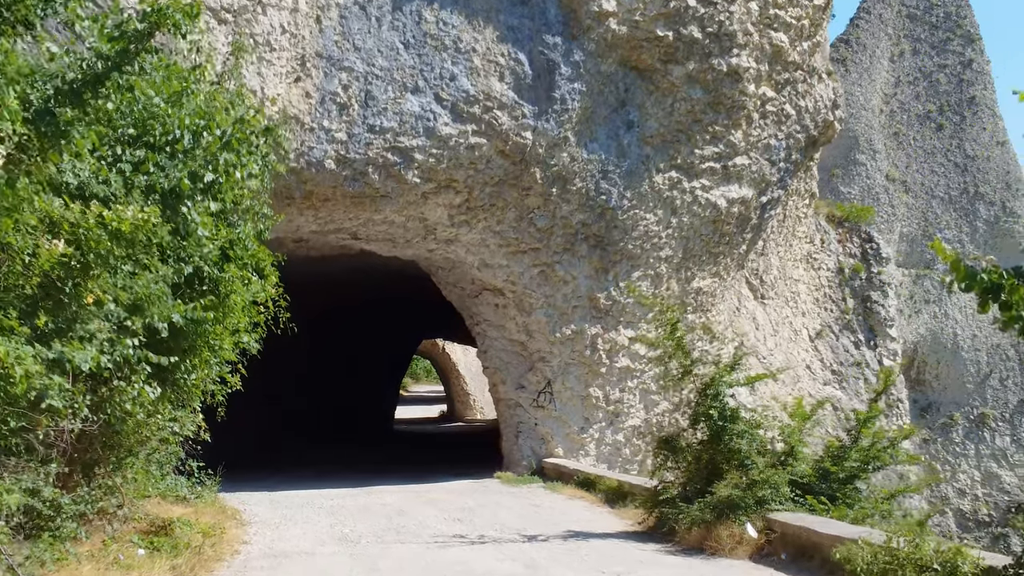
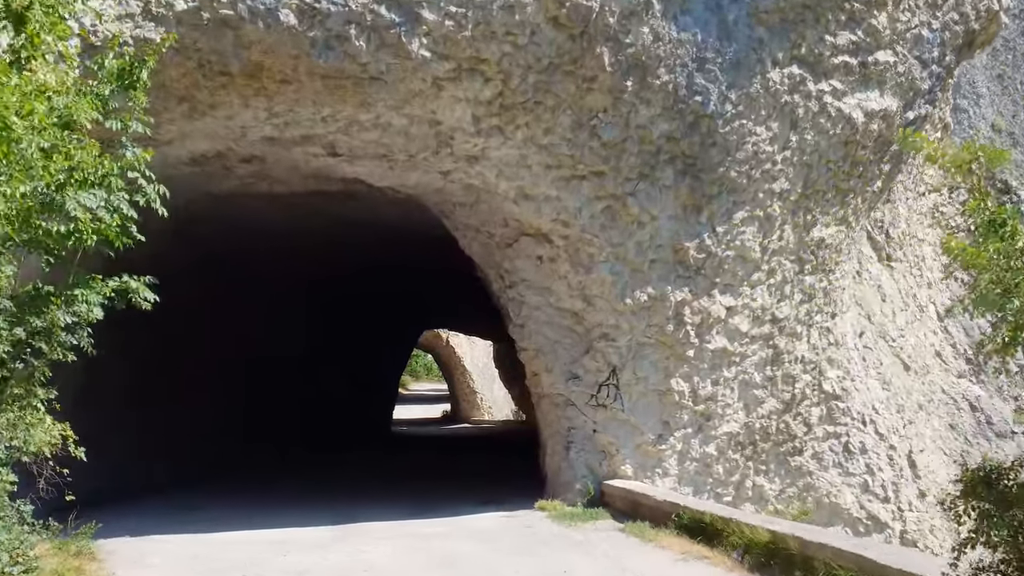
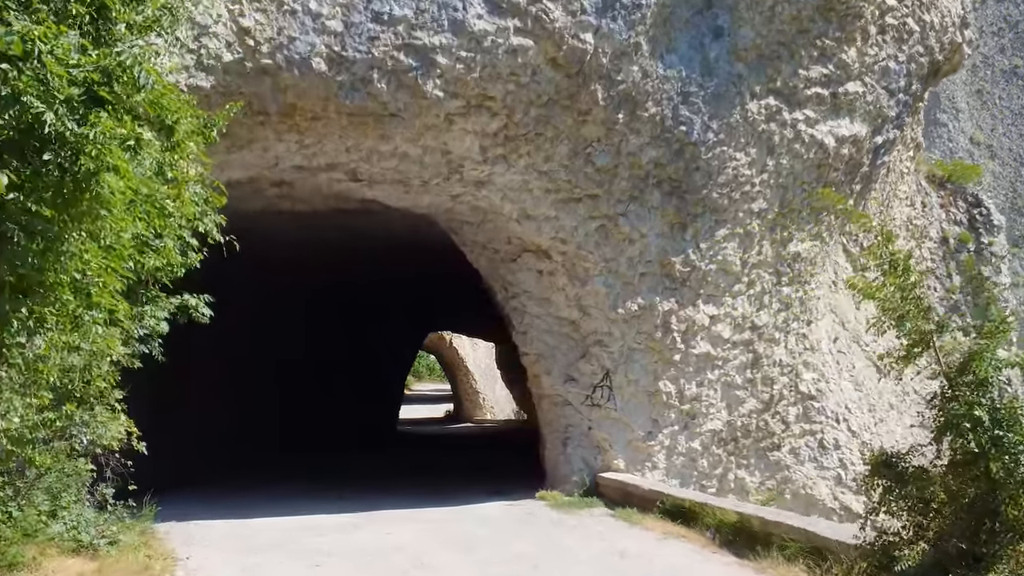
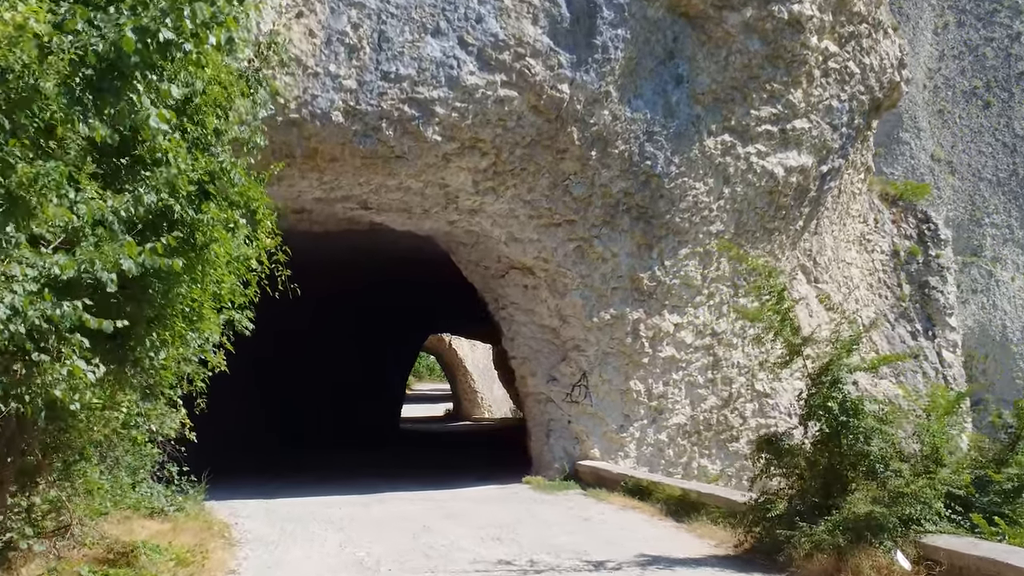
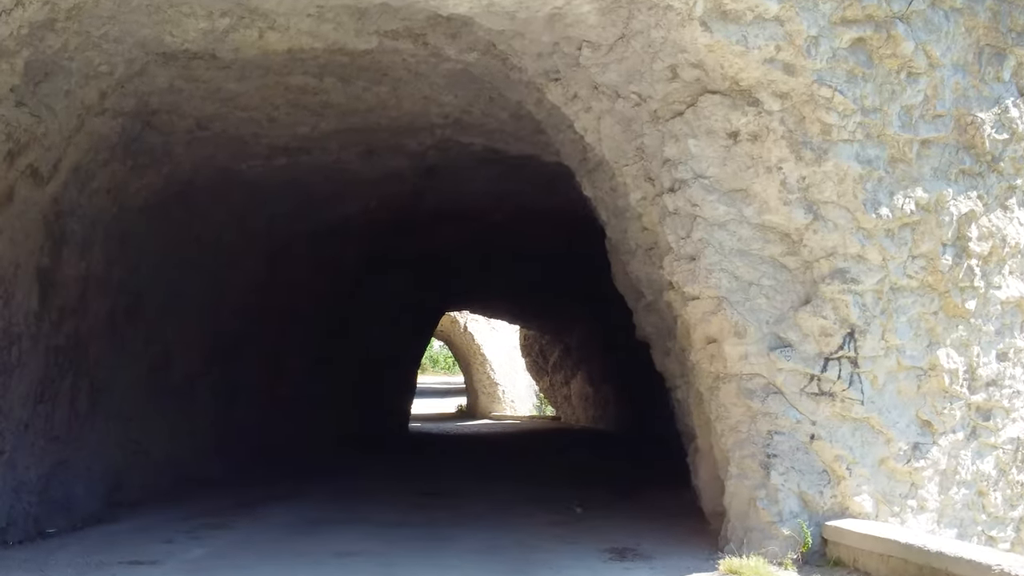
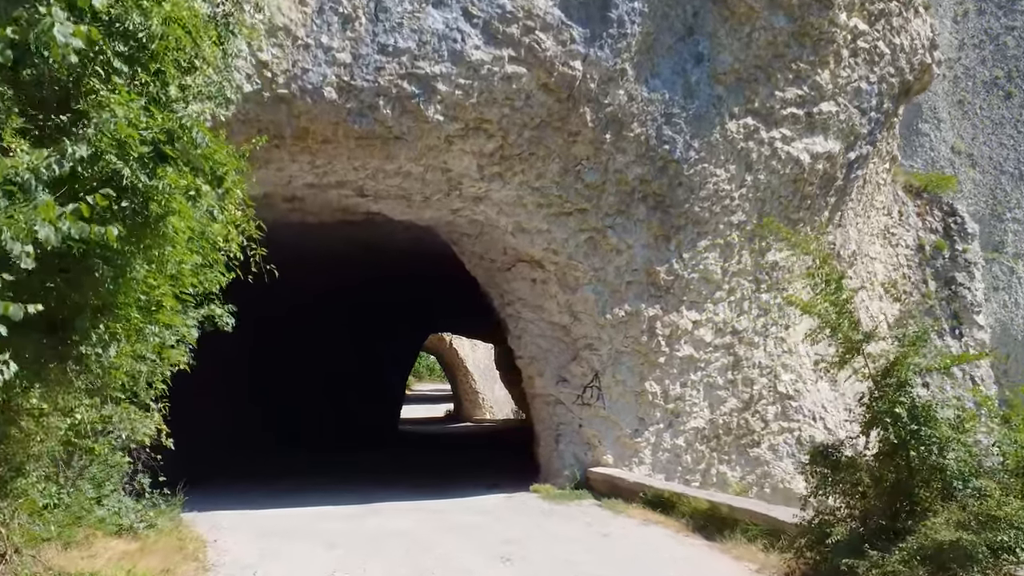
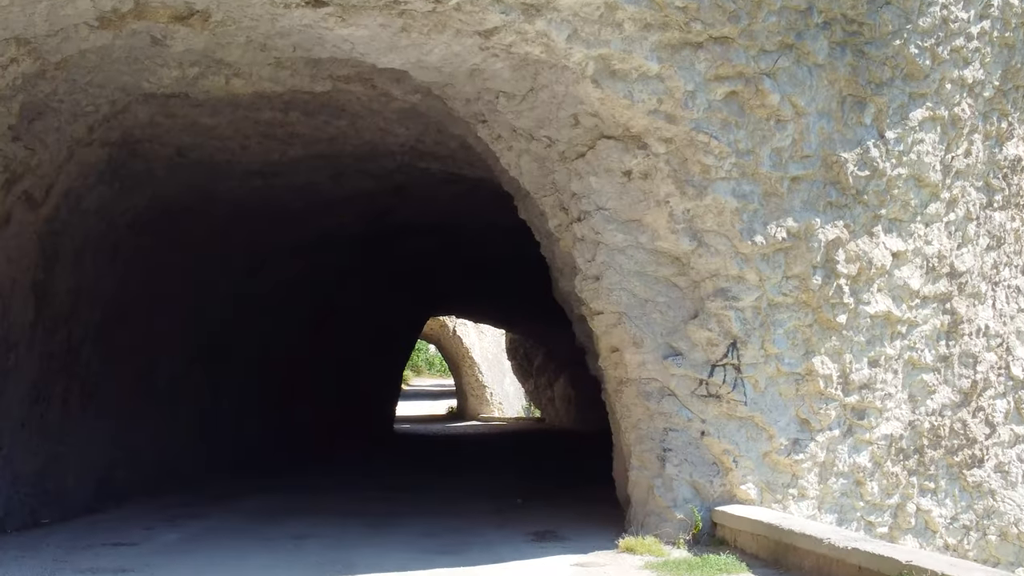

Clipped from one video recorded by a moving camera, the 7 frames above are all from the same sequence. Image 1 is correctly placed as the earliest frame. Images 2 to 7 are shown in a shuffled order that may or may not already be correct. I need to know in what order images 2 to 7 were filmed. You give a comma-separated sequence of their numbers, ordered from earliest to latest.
4, 6, 3, 2, 7, 5
